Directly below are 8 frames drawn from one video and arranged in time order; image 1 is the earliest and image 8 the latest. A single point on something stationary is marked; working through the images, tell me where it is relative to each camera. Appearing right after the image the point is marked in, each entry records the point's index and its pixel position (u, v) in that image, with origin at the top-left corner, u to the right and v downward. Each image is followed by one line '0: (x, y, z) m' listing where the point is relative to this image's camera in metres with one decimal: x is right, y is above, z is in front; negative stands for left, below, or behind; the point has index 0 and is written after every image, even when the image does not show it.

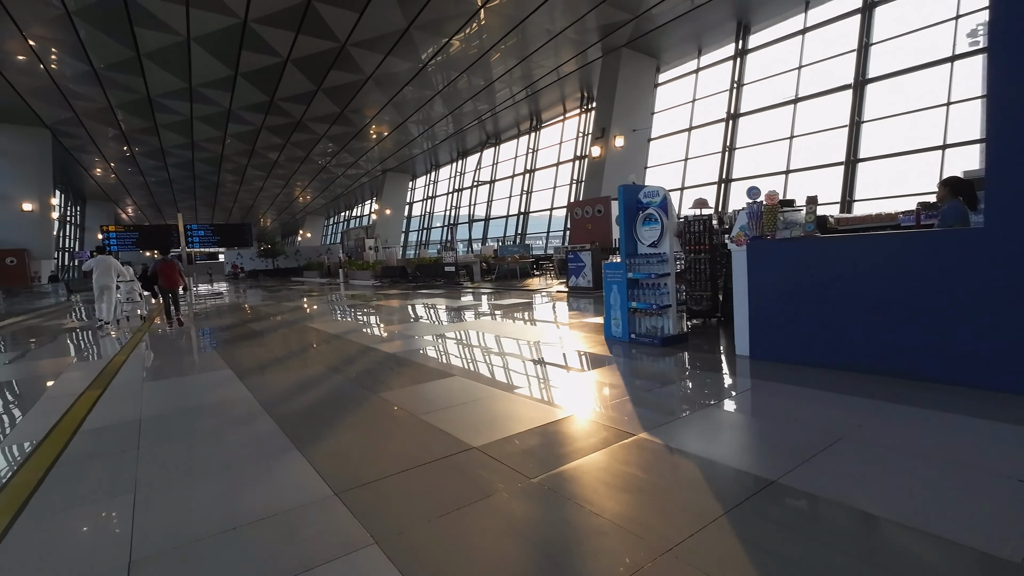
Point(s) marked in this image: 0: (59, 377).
0: (-5.0, -1.0, +5.4) m
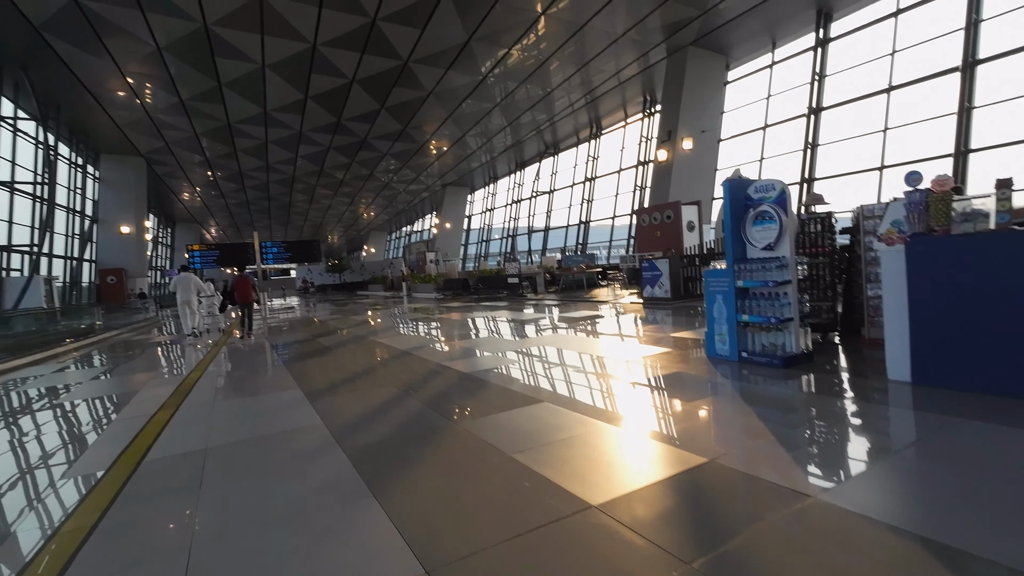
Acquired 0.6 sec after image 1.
0: (-4.2, -1.2, +5.6) m
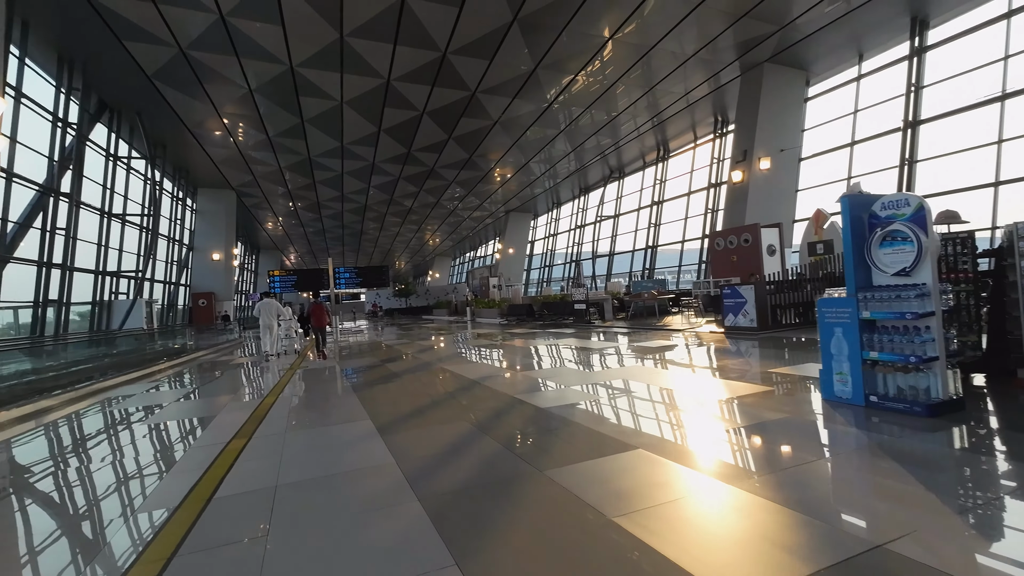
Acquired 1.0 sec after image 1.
0: (-3.4, -1.5, +5.8) m
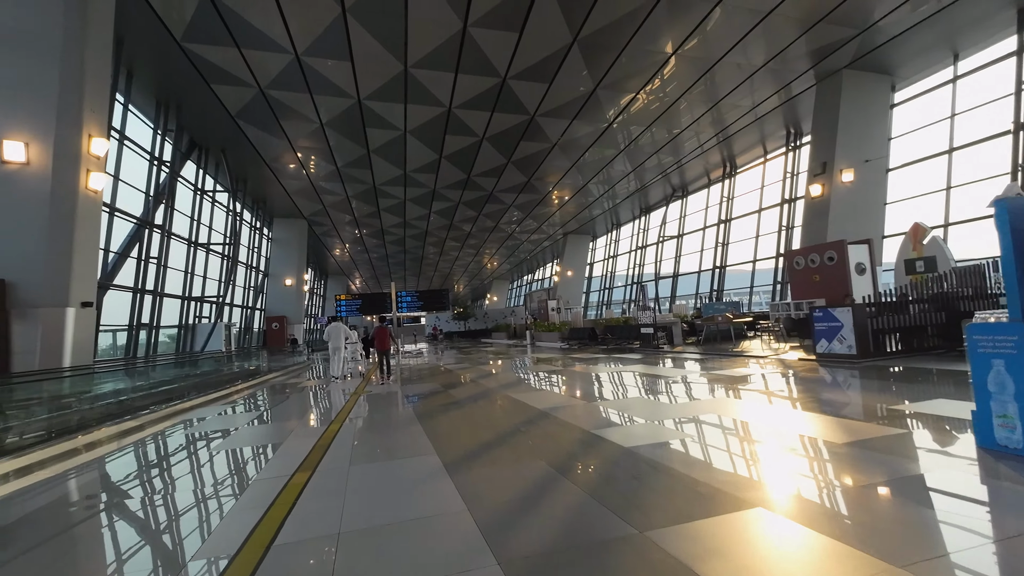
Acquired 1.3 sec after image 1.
0: (-2.6, -1.8, +5.9) m
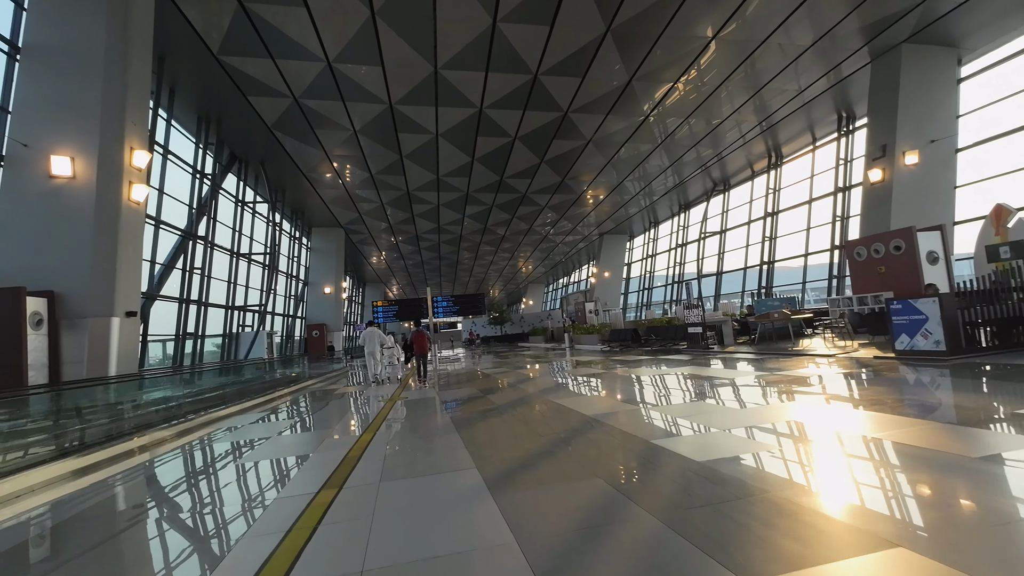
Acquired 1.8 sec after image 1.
0: (-2.1, -1.8, +5.7) m
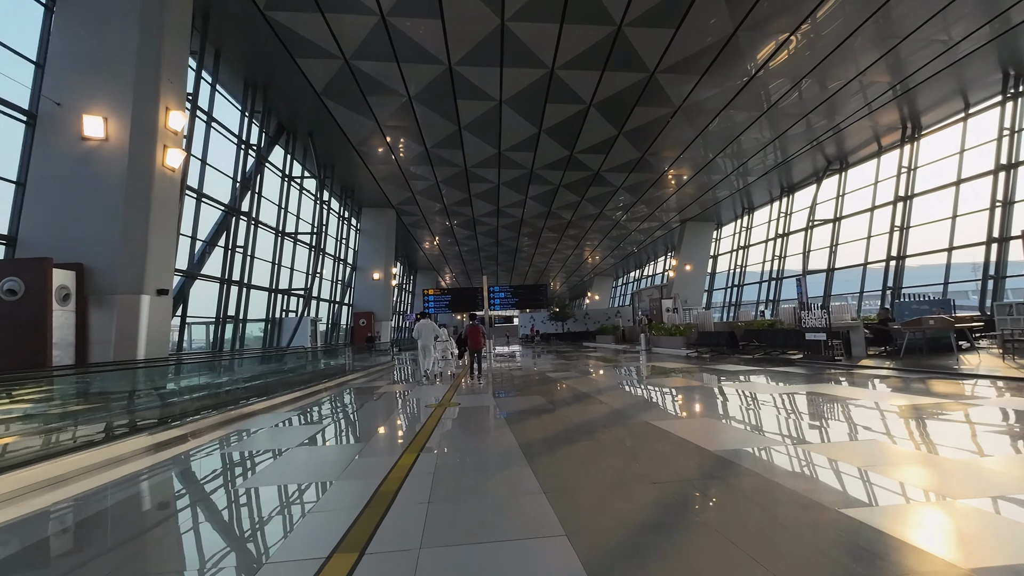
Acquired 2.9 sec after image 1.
0: (-1.5, -1.6, +4.6) m
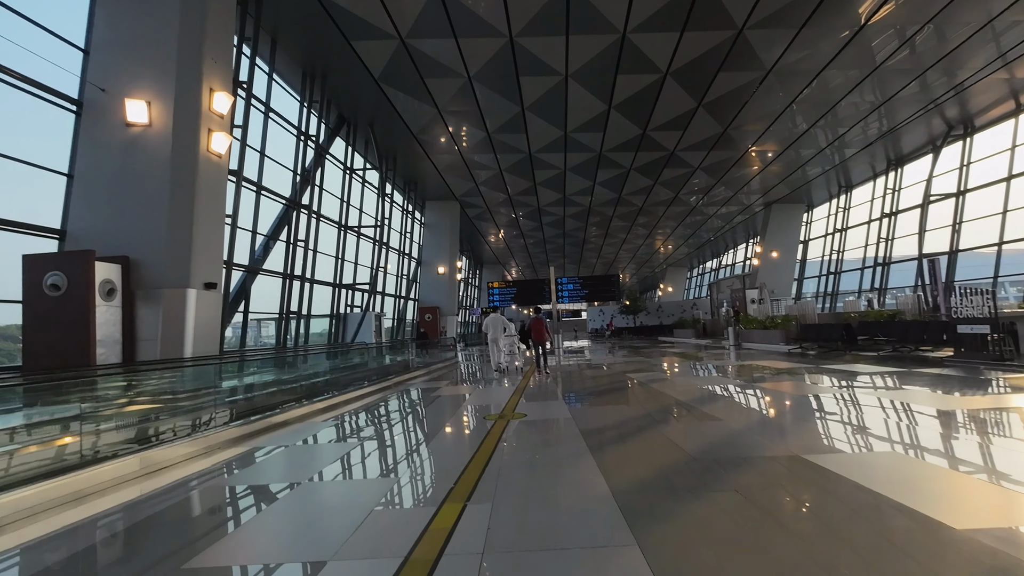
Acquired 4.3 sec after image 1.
0: (-0.9, -1.5, +3.8) m
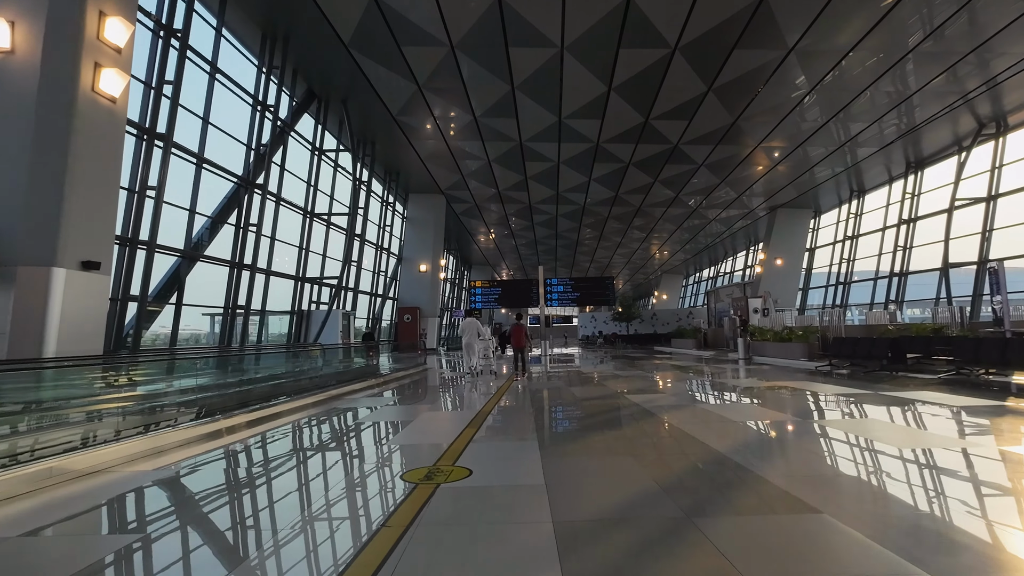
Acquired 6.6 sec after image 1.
0: (-1.2, -1.4, +2.4) m
